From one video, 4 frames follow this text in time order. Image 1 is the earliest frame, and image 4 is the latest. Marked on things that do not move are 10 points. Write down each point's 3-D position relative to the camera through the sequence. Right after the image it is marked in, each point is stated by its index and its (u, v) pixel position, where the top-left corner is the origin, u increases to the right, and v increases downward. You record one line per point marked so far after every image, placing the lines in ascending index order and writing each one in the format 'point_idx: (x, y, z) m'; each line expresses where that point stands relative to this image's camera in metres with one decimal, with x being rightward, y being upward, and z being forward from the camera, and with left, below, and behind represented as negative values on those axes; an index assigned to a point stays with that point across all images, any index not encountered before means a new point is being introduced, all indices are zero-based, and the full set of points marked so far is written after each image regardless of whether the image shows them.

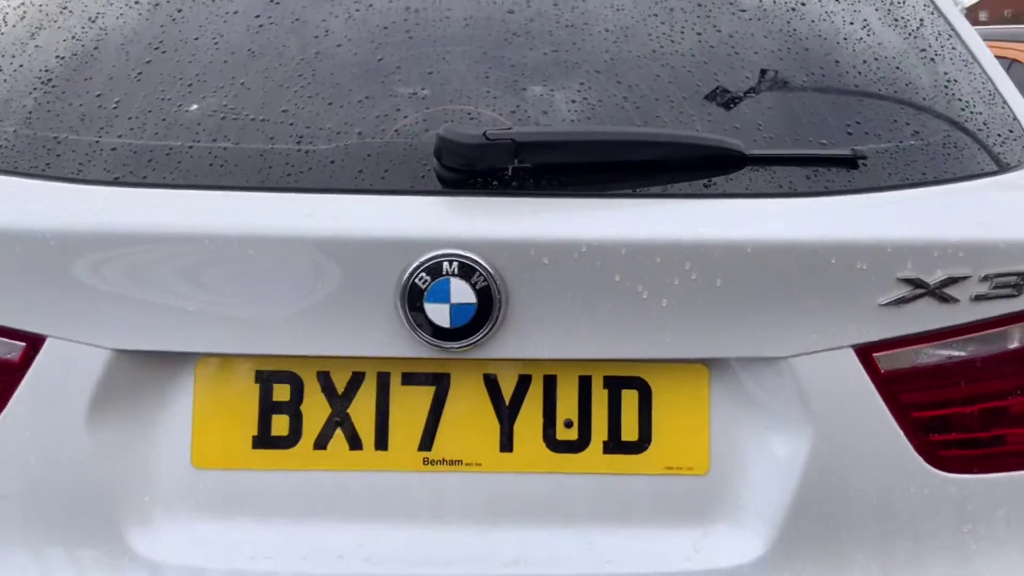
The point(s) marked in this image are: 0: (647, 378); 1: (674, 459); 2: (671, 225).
0: (+0.2, -0.1, +1.0) m
1: (+0.2, -0.2, +1.0) m
2: (+0.2, +0.1, +1.0) m
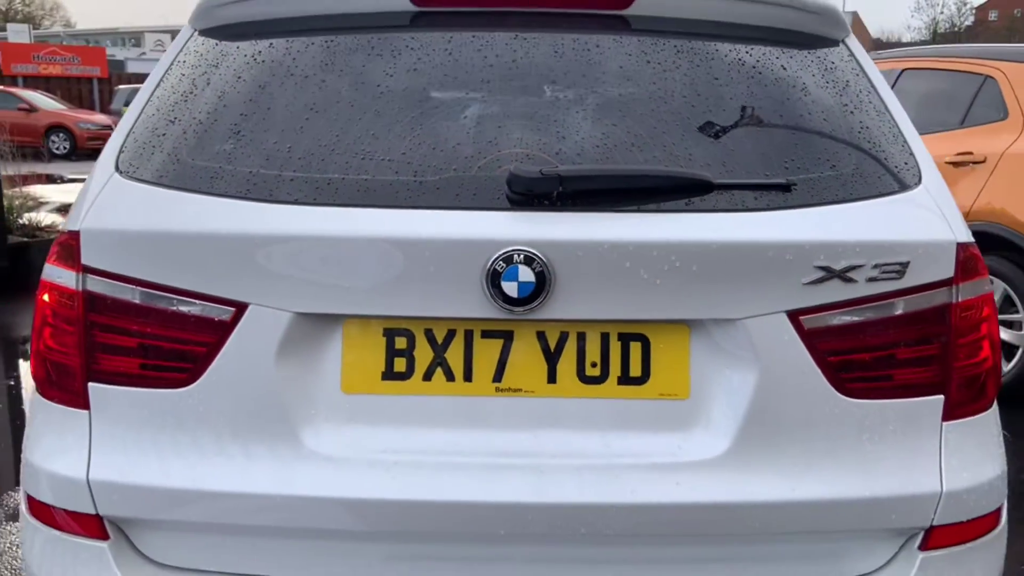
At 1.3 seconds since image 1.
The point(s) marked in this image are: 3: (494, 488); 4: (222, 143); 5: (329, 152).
0: (+0.2, -0.1, +1.5) m
1: (+0.3, -0.2, +1.5) m
2: (+0.3, +0.1, +1.5) m
3: (0.0, -0.4, +1.5) m
4: (-0.6, +0.3, +1.6) m
5: (-0.4, +0.3, +1.6) m
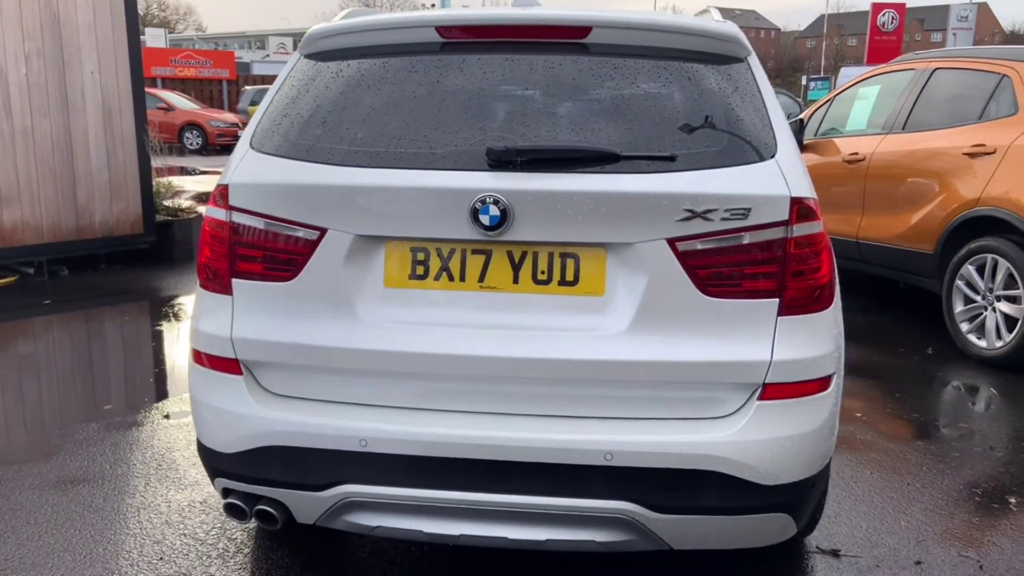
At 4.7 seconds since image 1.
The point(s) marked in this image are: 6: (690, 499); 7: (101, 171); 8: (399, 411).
0: (+0.2, +0.1, +2.4) m
1: (+0.2, 0.0, +2.4) m
2: (+0.2, +0.3, +2.3) m
3: (-0.1, -0.2, +2.4) m
4: (-0.6, +0.5, +2.6) m
5: (-0.4, +0.5, +2.5) m
6: (+0.5, -0.6, +2.4) m
7: (-3.8, +1.1, +7.8) m
8: (-0.3, -0.4, +2.4) m
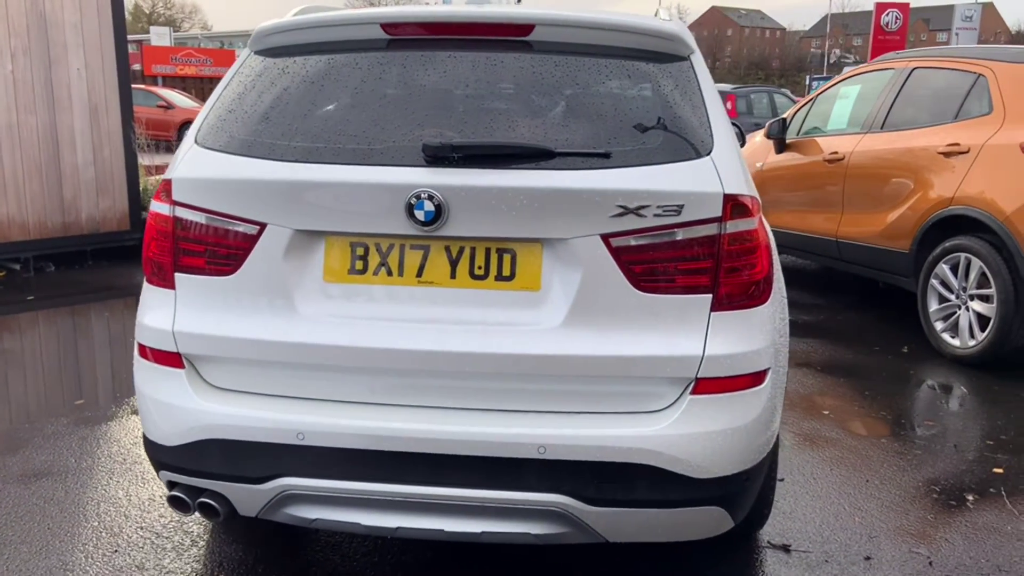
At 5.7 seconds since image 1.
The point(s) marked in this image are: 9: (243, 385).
0: (0.0, +0.1, +2.4) m
1: (0.0, 0.0, +2.4) m
2: (0.0, +0.3, +2.4) m
3: (-0.3, -0.2, +2.4) m
4: (-0.8, +0.5, +2.6) m
5: (-0.6, +0.5, +2.5) m
6: (+0.3, -0.6, +2.4) m
7: (-4.0, +1.1, +7.9) m
8: (-0.5, -0.3, +2.5) m
9: (-0.8, -0.3, +2.5) m
